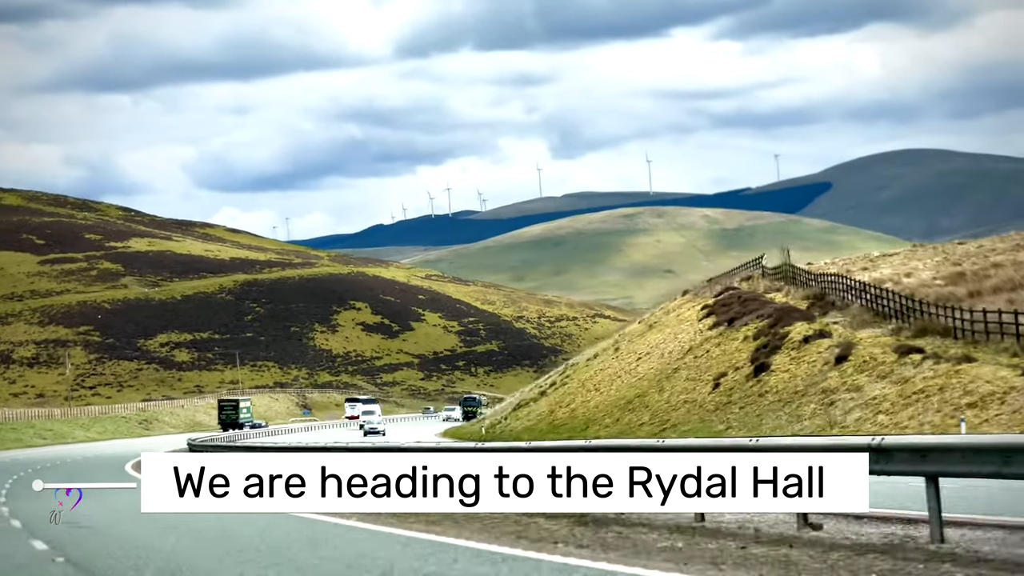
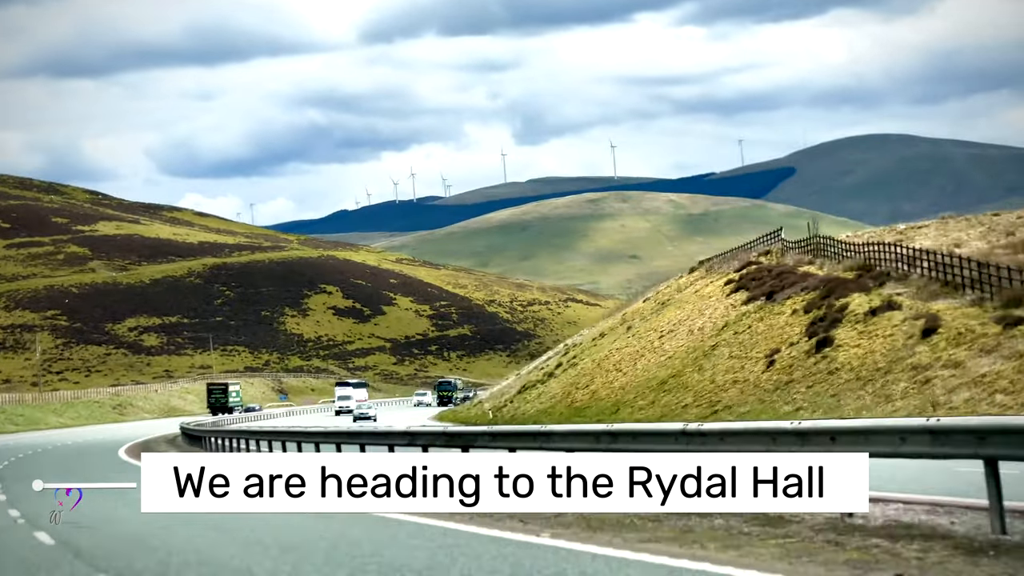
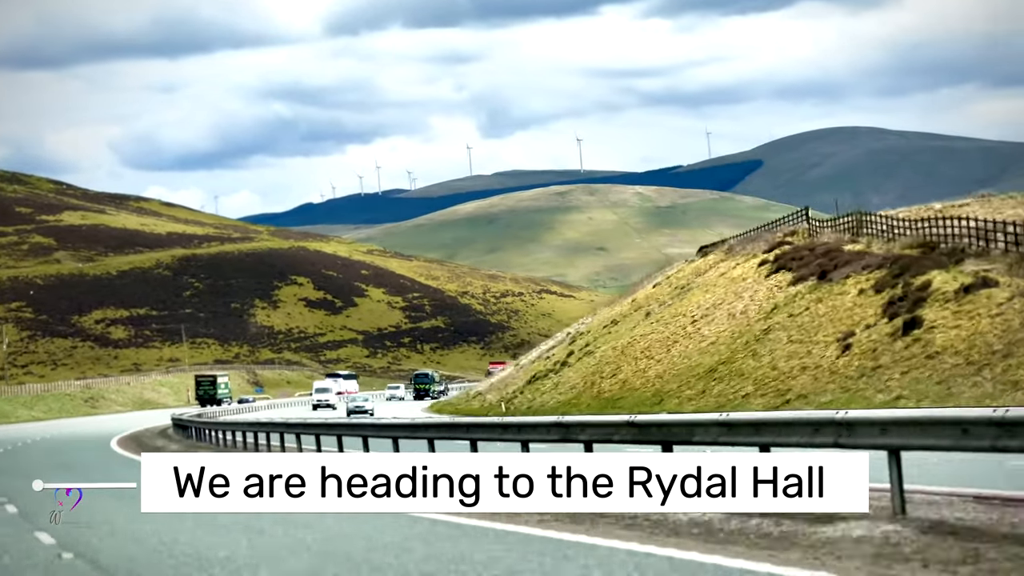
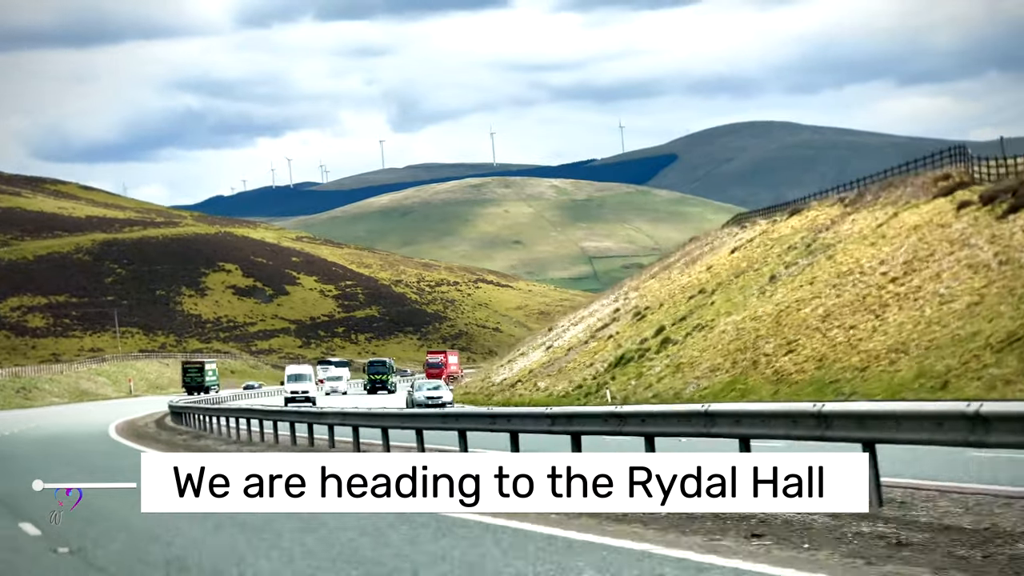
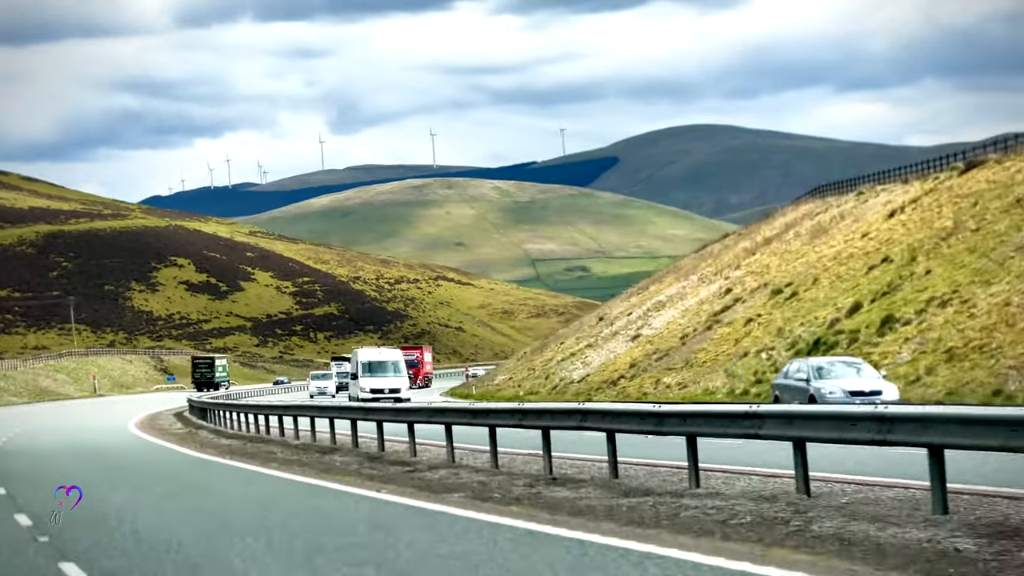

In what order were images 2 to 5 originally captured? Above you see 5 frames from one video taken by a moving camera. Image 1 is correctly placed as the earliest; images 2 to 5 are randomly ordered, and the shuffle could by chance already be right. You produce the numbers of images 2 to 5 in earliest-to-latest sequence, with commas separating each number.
2, 3, 4, 5
